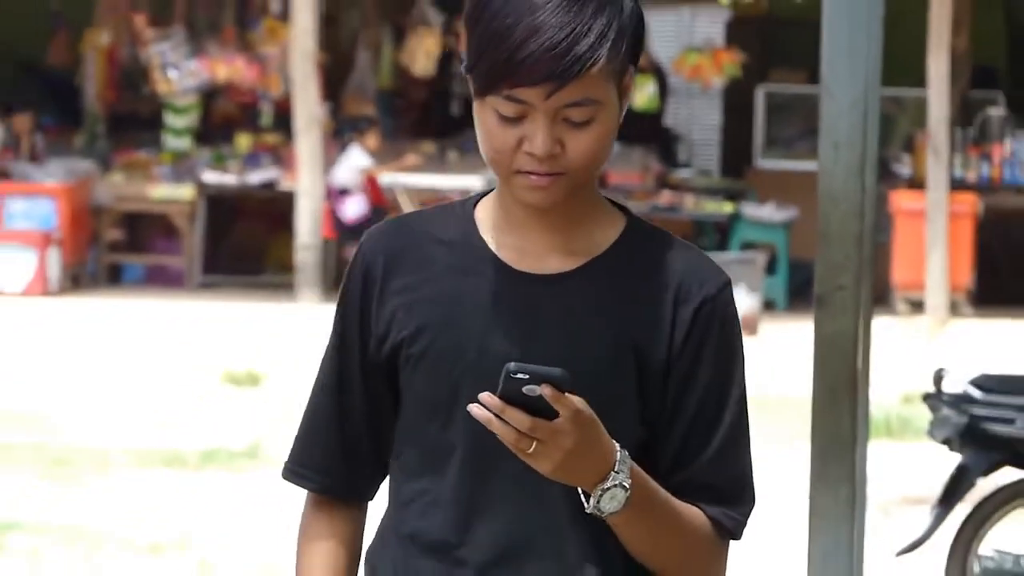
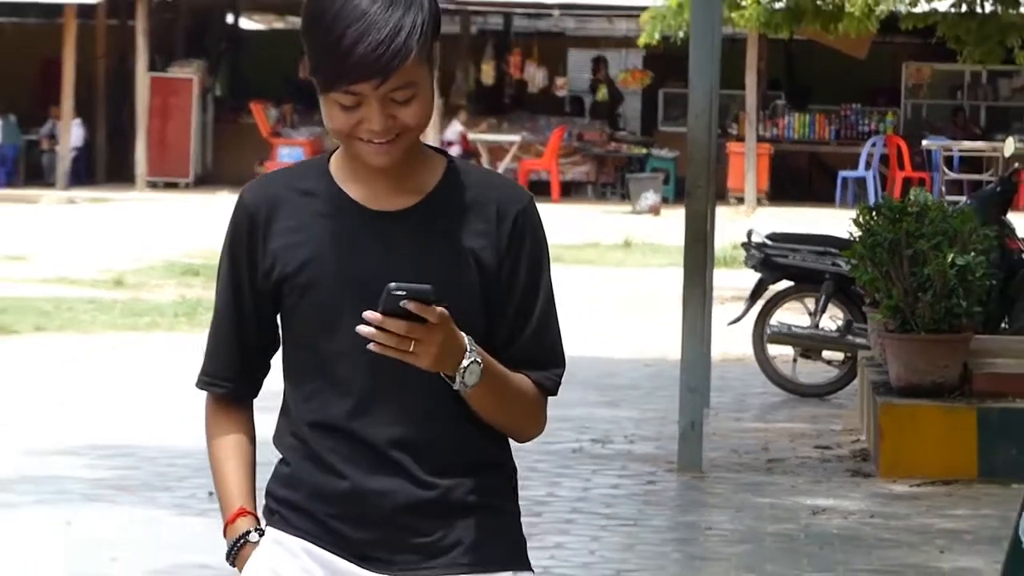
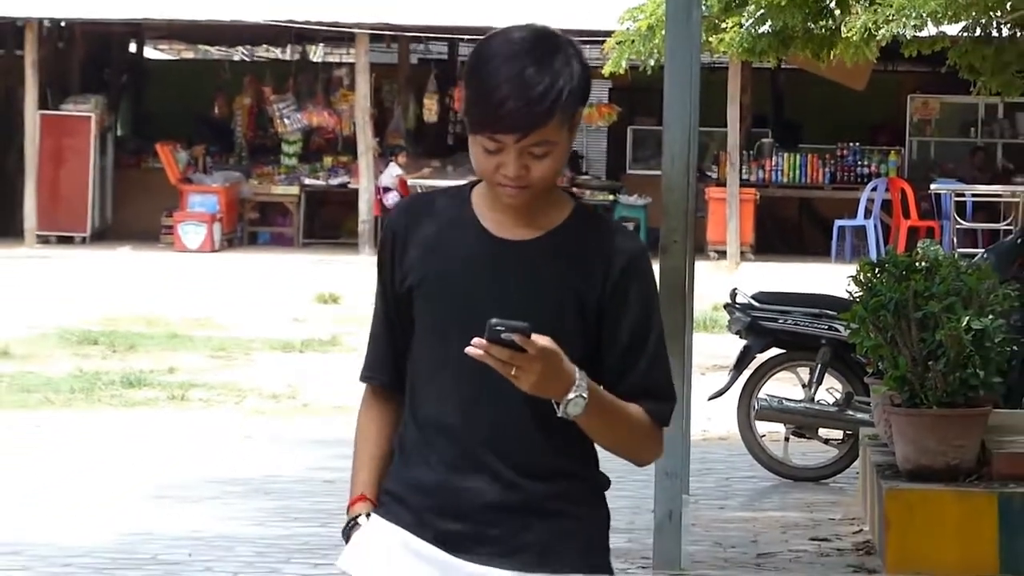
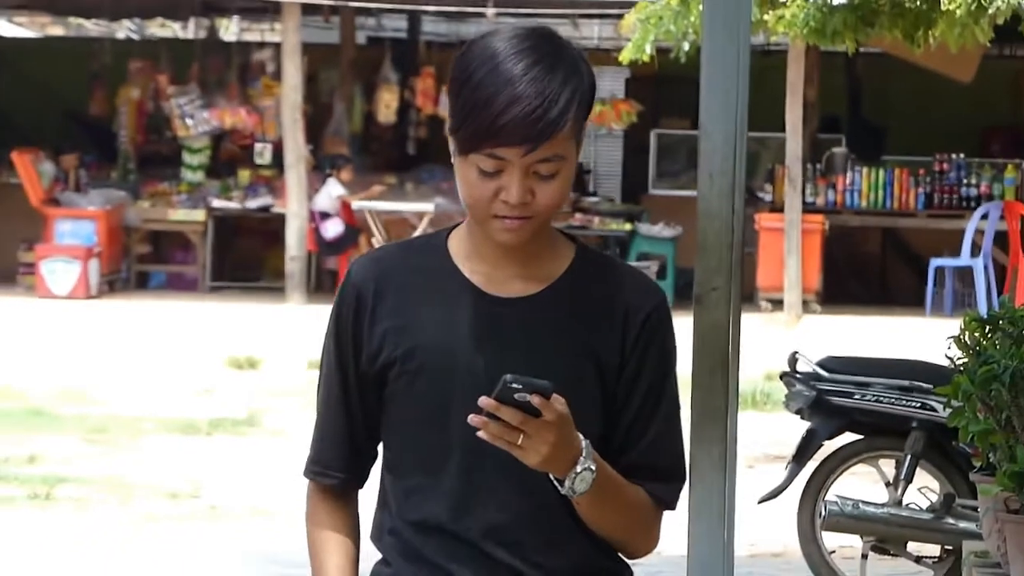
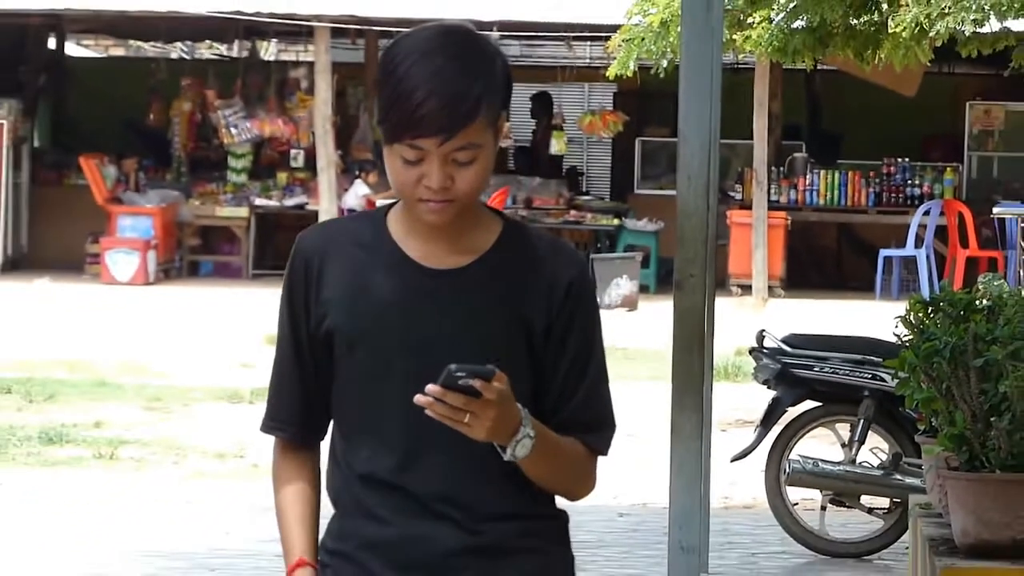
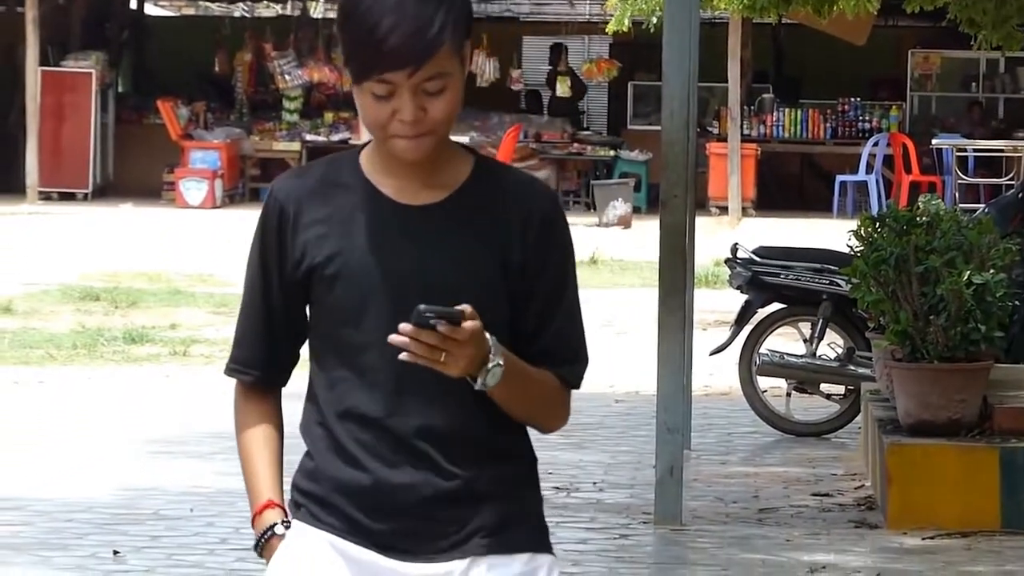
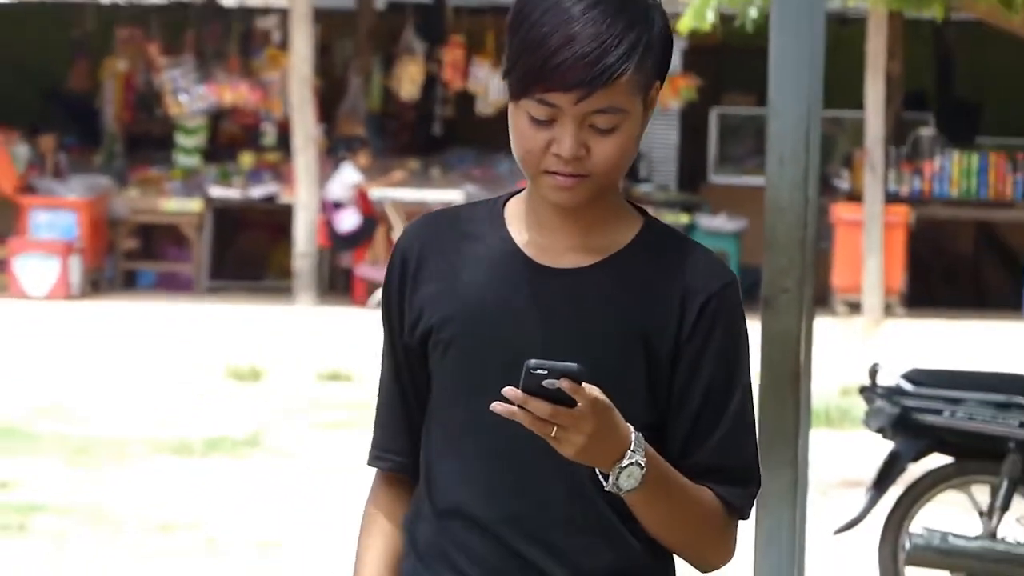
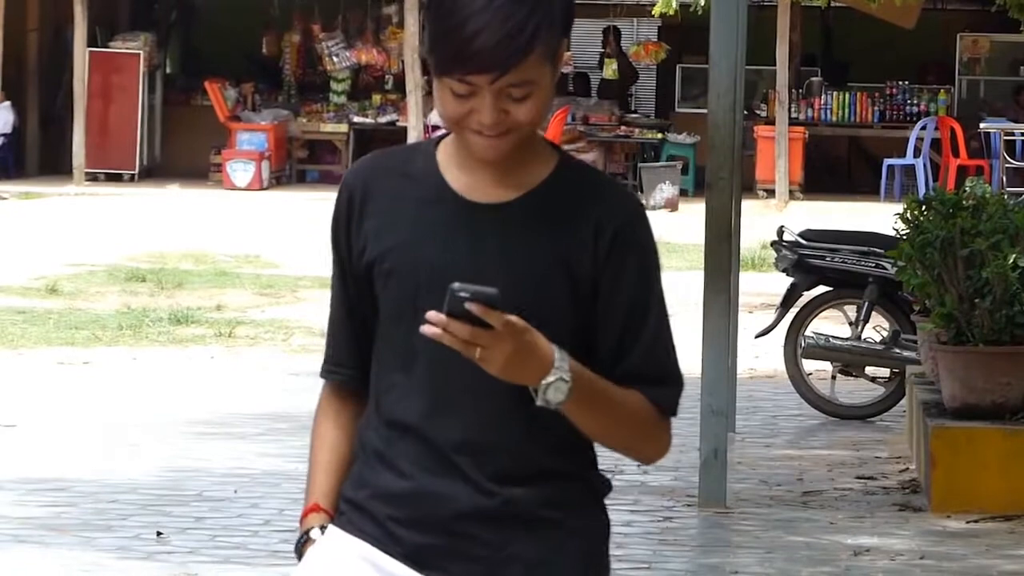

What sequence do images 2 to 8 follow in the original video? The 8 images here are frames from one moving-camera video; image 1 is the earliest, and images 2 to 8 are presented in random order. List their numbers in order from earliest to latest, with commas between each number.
7, 4, 5, 3, 6, 8, 2
